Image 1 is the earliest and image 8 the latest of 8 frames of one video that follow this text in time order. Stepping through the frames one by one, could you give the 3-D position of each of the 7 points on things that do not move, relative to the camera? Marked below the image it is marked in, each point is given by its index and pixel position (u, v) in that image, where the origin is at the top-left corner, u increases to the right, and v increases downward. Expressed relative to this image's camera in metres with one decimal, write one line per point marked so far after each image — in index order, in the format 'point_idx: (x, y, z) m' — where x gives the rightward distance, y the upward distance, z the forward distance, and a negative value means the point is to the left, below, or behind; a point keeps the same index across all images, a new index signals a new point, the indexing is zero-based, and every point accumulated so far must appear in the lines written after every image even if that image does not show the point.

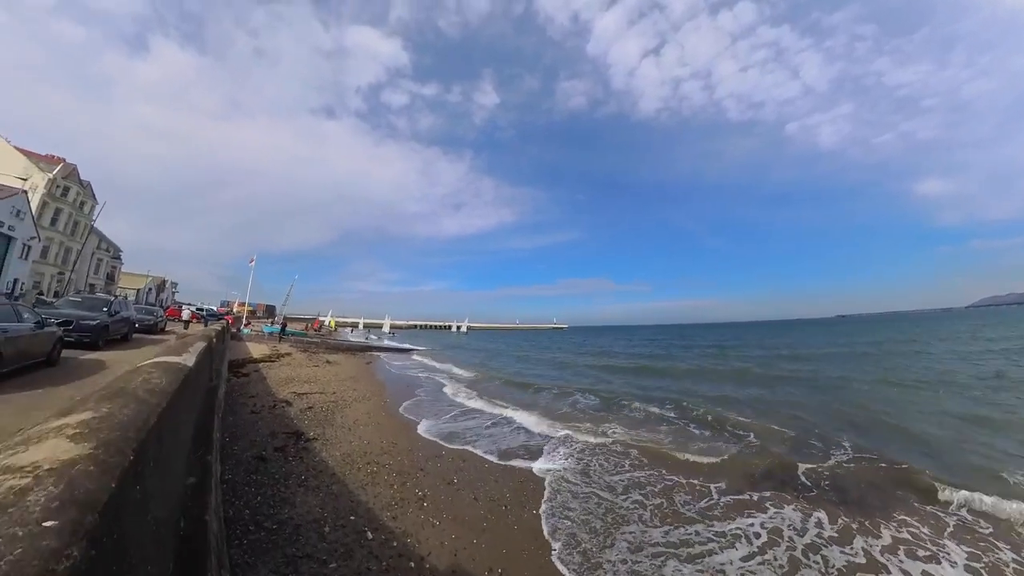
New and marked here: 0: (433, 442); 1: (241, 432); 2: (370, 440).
0: (-1.9, -3.9, +10.8) m
1: (-5.4, -2.9, +8.4) m
2: (-3.2, -3.6, +10.0) m
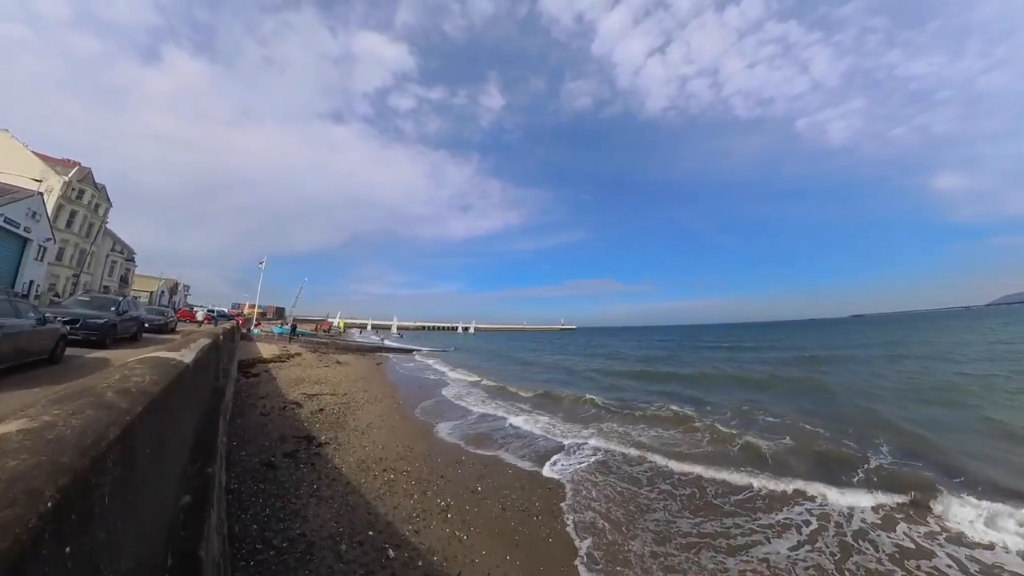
0: (-1.3, -3.8, +10.3) m
1: (-4.9, -2.8, +7.9) m
2: (-2.7, -3.5, +9.4) m
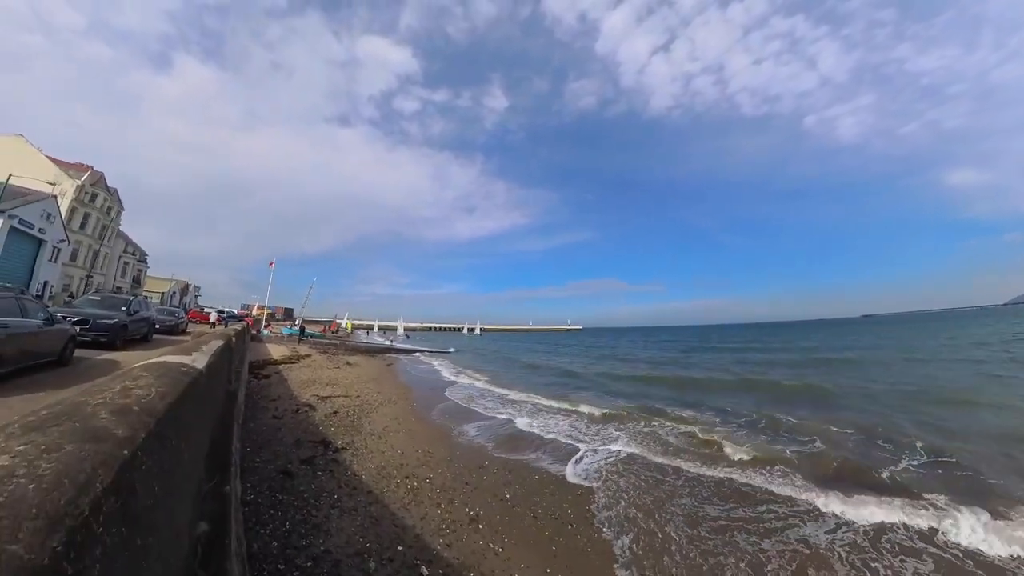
0: (-0.9, -3.8, +9.9) m
1: (-4.5, -2.8, +7.6) m
2: (-2.3, -3.5, +9.1) m
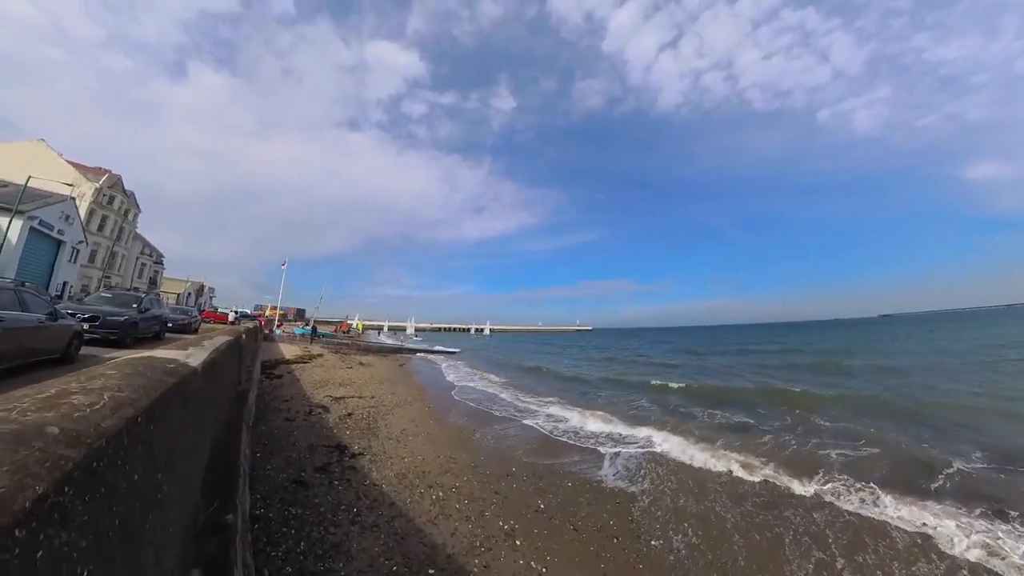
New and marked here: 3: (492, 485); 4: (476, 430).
0: (-0.3, -3.7, +9.3) m
1: (-4.0, -2.7, +7.1) m
2: (-1.7, -3.4, +8.5) m
3: (-0.3, -3.5, +7.4) m
4: (-1.0, -3.8, +11.6) m
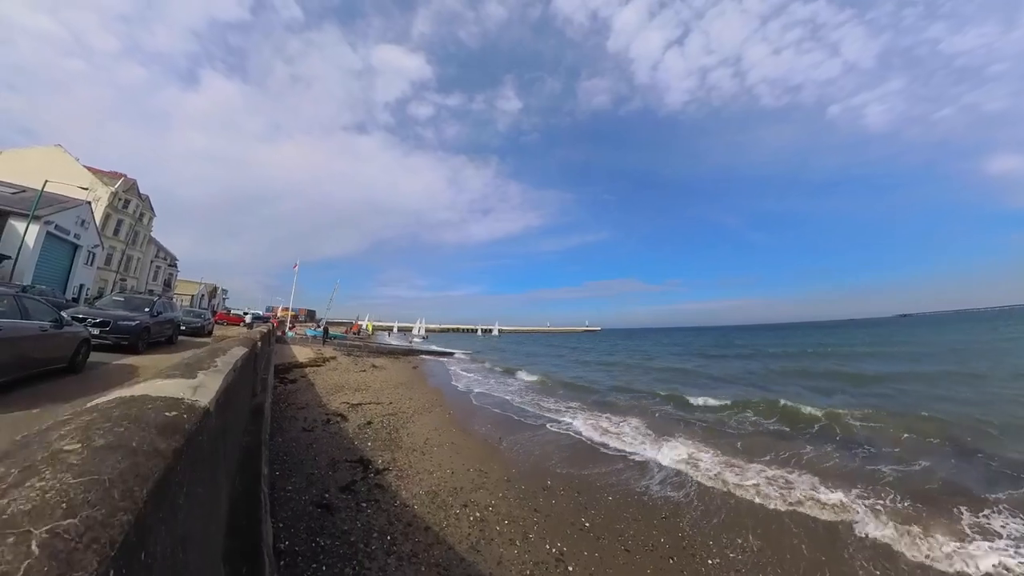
0: (+0.3, -3.7, +8.7) m
1: (-3.4, -2.7, +6.6) m
2: (-1.1, -3.4, +8.0) m
3: (+0.3, -3.5, +6.8) m
4: (-0.3, -3.9, +11.0) m
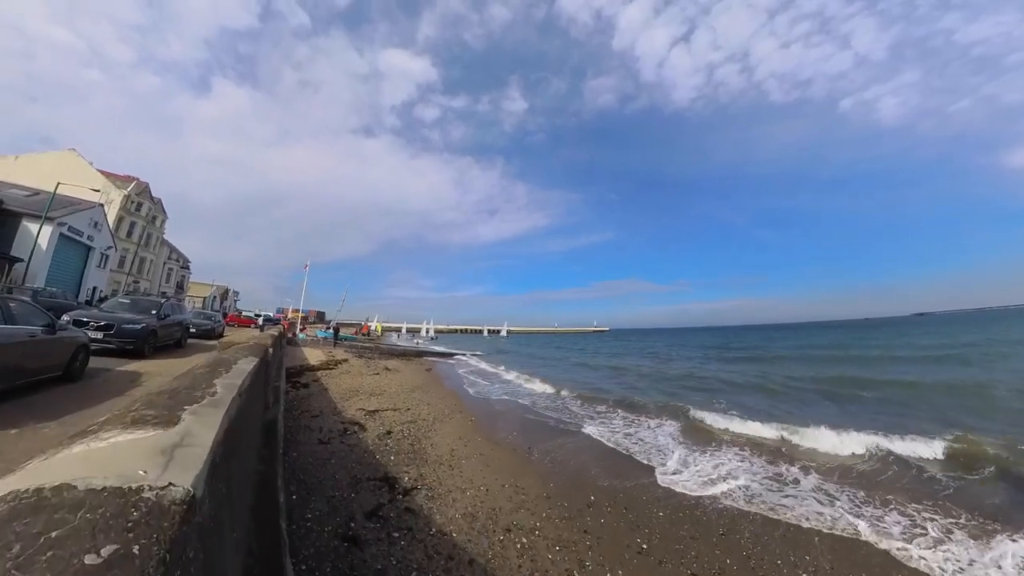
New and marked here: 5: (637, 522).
0: (+1.0, -3.7, +7.9) m
1: (-2.8, -2.7, +5.9) m
2: (-0.5, -3.4, +7.2) m
3: (+0.9, -3.5, +6.1) m
4: (+0.4, -3.9, +10.2) m
5: (+1.9, -3.7, +6.5) m
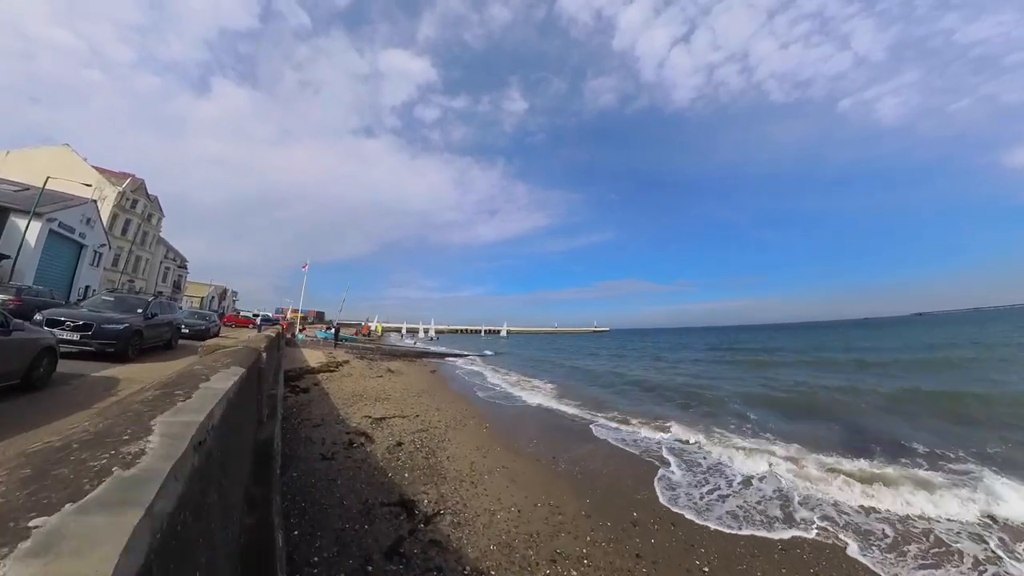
0: (+1.5, -3.6, +7.0) m
1: (-2.3, -2.6, +4.9) m
2: (0.0, -3.3, +6.2) m
3: (+1.4, -3.4, +5.1) m
4: (+0.9, -3.8, +9.2) m
5: (+2.4, -3.6, +5.5) m
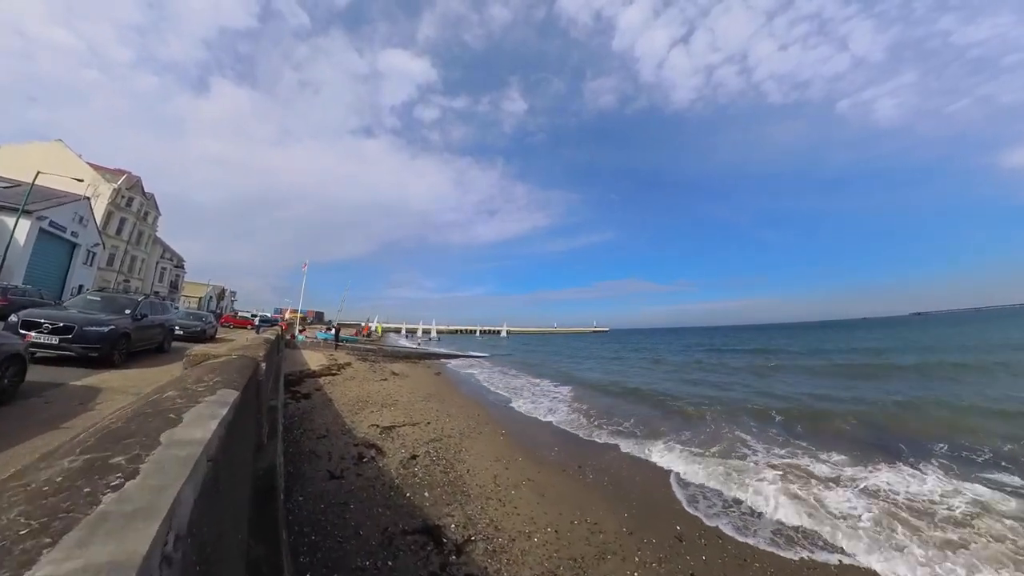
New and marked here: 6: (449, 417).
0: (+1.9, -3.5, +6.1) m
1: (-1.8, -2.6, +4.1) m
2: (+0.5, -3.2, +5.4) m
3: (+1.8, -3.3, +4.3) m
4: (+1.4, -3.7, +8.4) m
5: (+2.9, -3.6, +4.7) m
6: (-1.9, -3.8, +12.3) m
